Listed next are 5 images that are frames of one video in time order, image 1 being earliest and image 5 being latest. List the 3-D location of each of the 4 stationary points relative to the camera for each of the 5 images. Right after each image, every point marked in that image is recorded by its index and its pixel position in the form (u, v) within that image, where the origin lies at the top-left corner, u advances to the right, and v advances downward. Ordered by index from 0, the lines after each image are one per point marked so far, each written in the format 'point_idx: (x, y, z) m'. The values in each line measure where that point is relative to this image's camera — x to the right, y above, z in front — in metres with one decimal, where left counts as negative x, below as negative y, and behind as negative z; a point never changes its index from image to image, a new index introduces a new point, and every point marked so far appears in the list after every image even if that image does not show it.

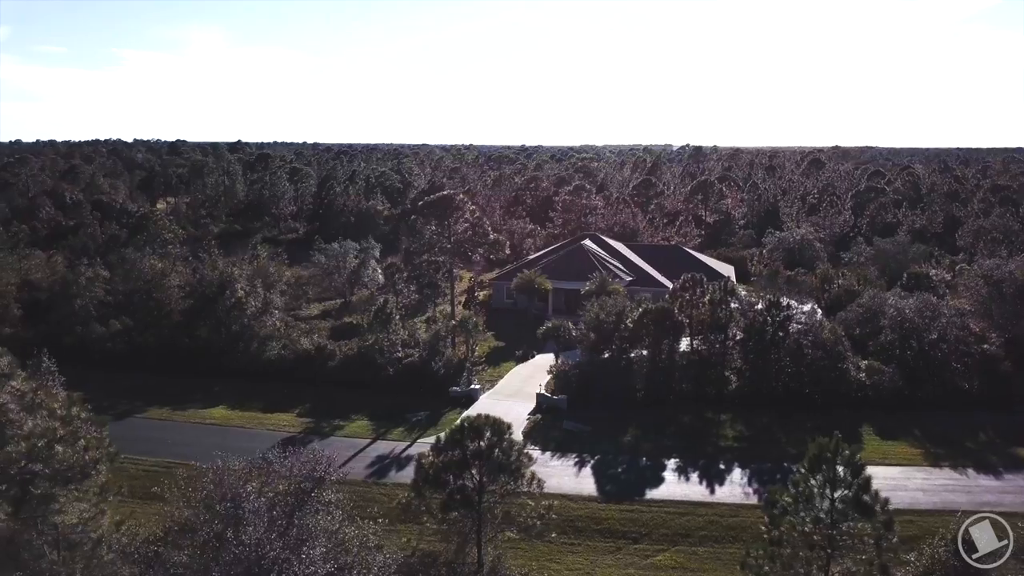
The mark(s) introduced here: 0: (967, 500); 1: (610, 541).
0: (+10.9, -5.1, +19.3) m
1: (+2.1, -5.5, +17.3) m
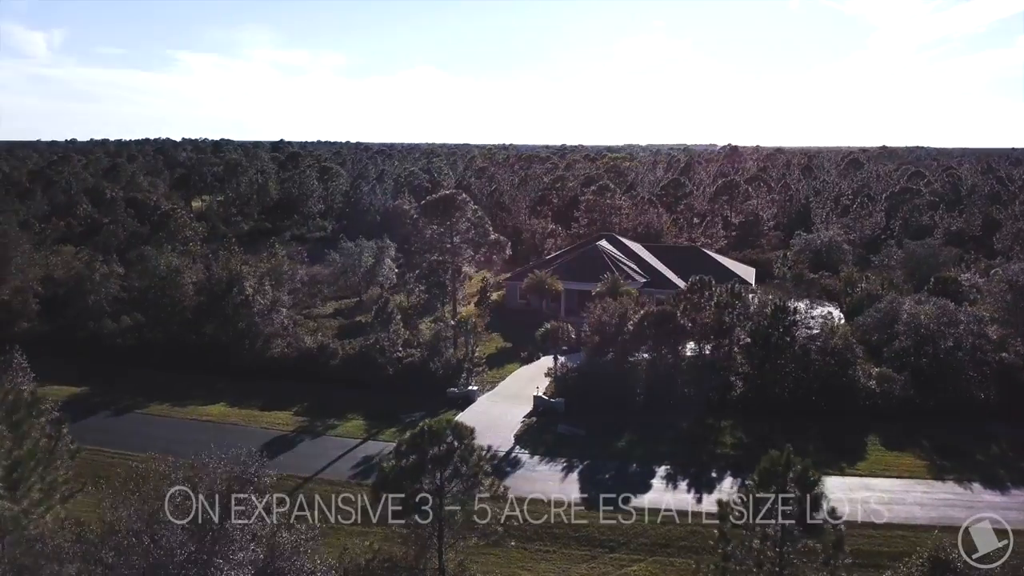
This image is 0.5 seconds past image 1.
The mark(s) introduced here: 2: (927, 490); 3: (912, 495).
0: (+10.4, -5.2, +18.4) m
1: (+1.5, -5.5, +16.9) m
2: (+10.2, -5.0, +19.8) m
3: (+9.7, -5.1, +19.6) m
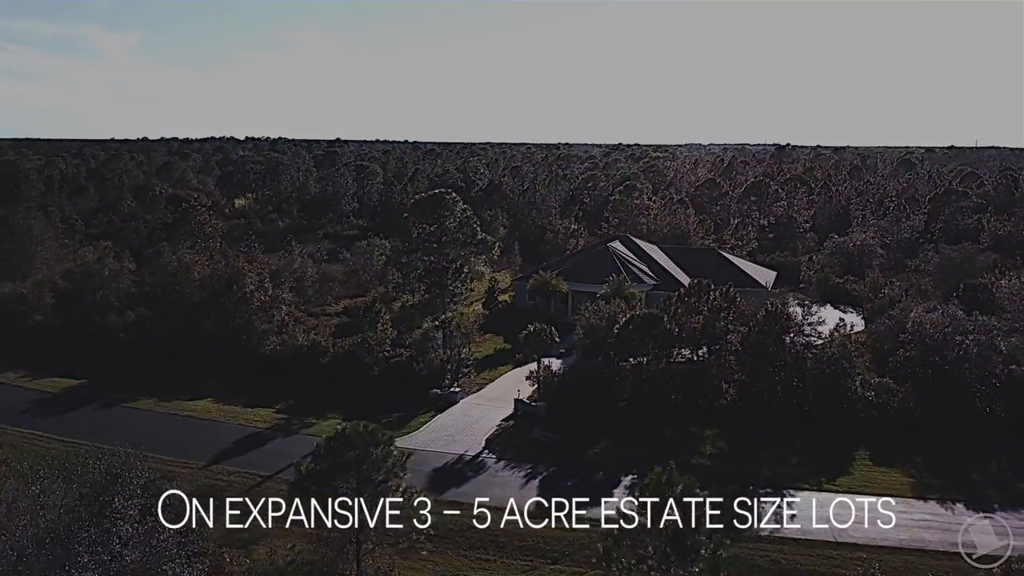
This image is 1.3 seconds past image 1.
0: (+9.2, -5.4, +17.4) m
1: (+0.3, -5.6, +16.5) m
2: (+9.2, -5.2, +18.8) m
3: (+8.6, -5.3, +18.5) m
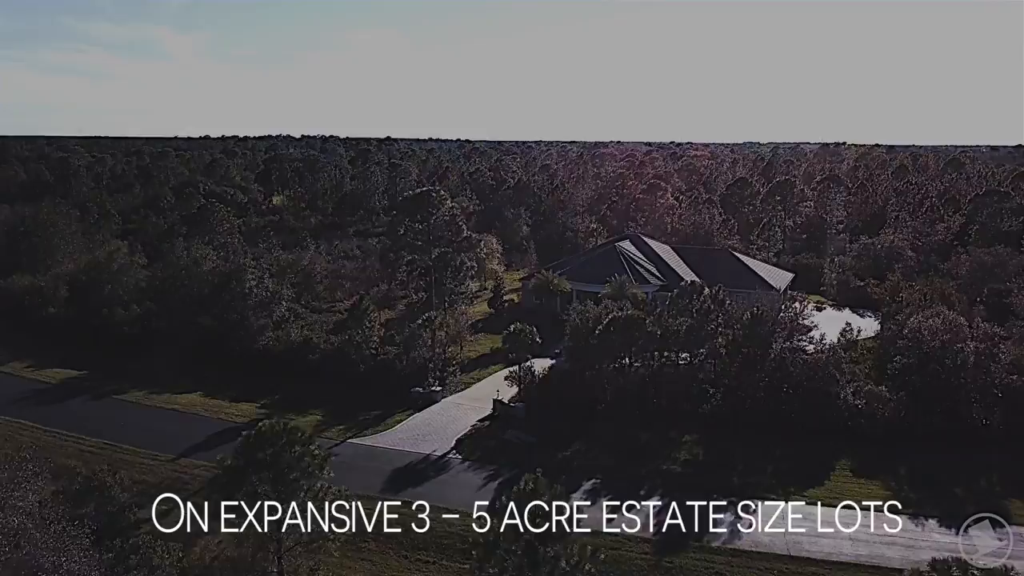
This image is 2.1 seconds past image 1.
0: (+8.0, -5.5, +16.6) m
1: (-1.0, -5.6, +16.3) m
2: (+8.1, -5.3, +18.0) m
3: (+7.5, -5.4, +17.8) m
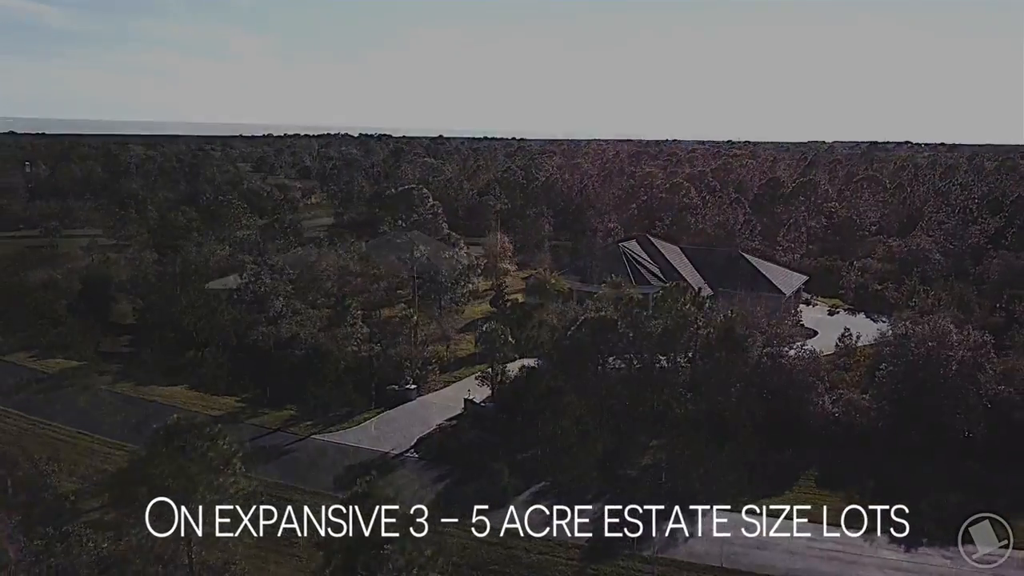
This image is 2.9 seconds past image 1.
0: (+6.5, -5.6, +16.0) m
1: (-2.5, -5.6, +16.3) m
2: (+6.6, -5.4, +17.4) m
3: (+6.1, -5.5, +17.2) m
